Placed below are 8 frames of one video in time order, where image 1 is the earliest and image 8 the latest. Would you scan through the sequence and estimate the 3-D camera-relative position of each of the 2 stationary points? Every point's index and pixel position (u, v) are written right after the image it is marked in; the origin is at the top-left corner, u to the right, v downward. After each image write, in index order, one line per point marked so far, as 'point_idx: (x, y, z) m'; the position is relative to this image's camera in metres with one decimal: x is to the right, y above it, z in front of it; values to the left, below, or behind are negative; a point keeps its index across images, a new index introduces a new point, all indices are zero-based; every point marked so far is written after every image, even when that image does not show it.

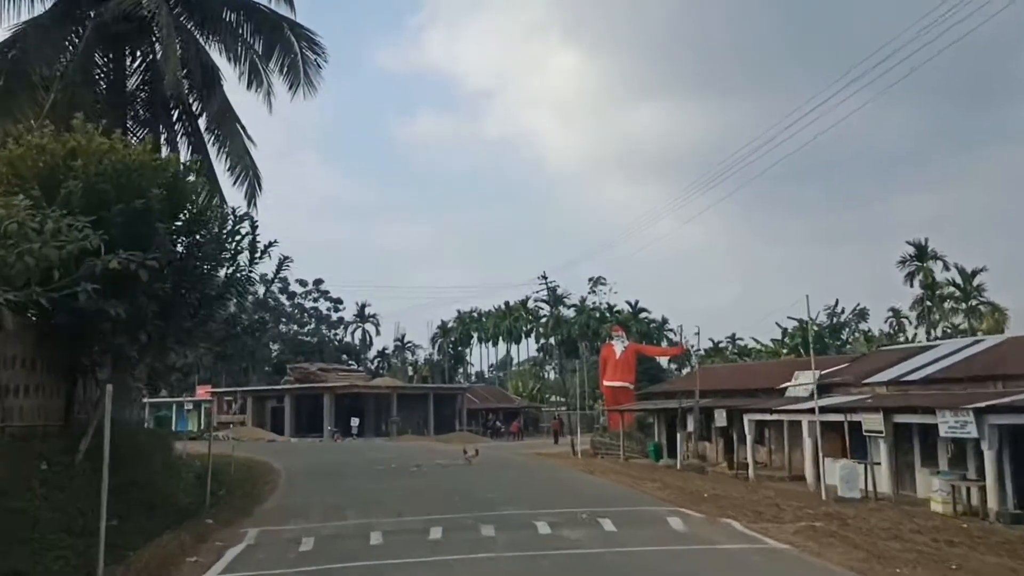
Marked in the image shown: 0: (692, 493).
0: (+3.3, -3.7, +16.6) m
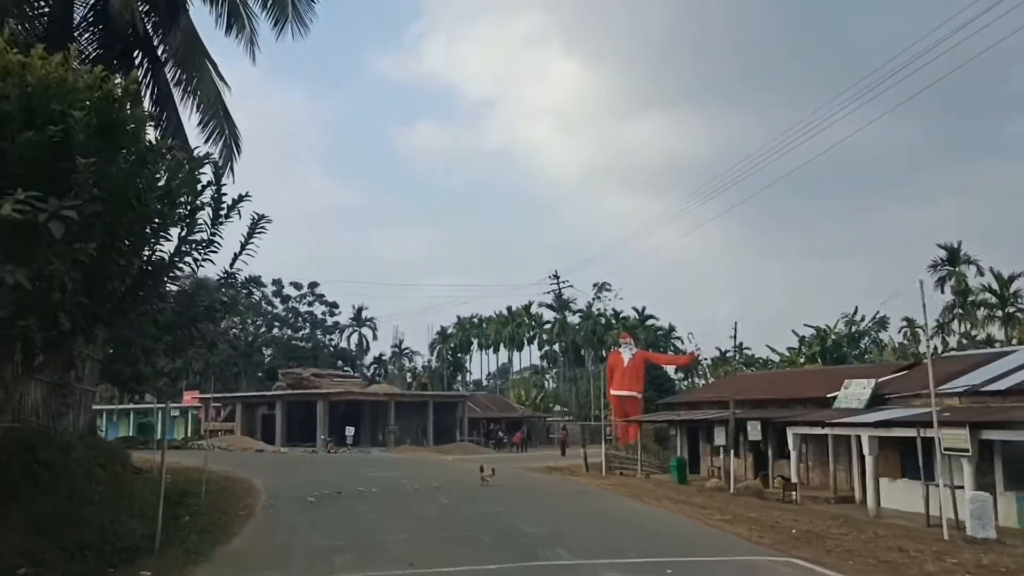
0: (+3.8, -3.4, +13.2) m
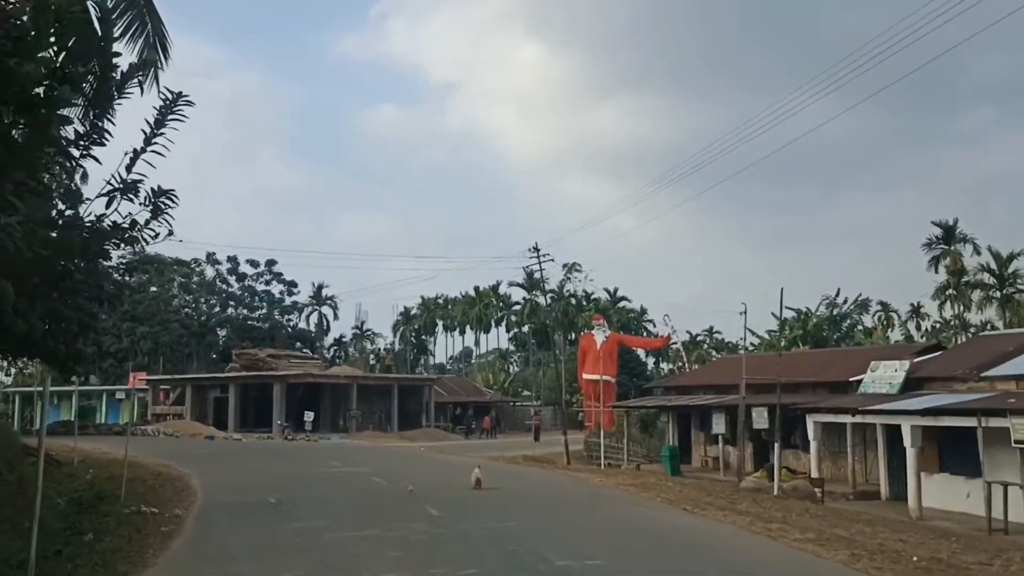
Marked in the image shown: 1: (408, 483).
0: (+4.0, -2.8, +9.8) m
1: (-1.6, -3.3, +15.3) m
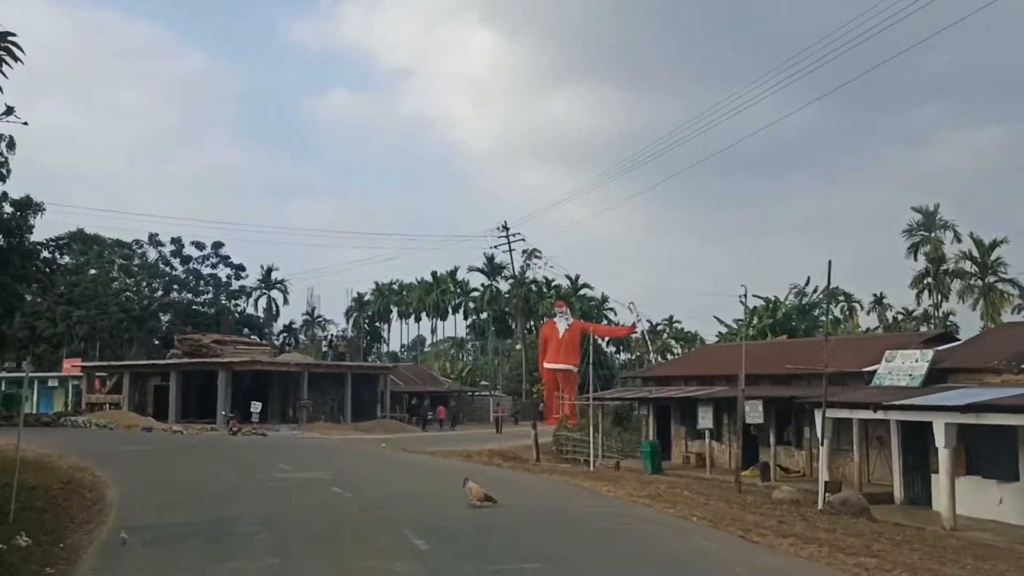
0: (+4.2, -2.5, +7.2) m
1: (-1.7, -2.9, +12.4) m
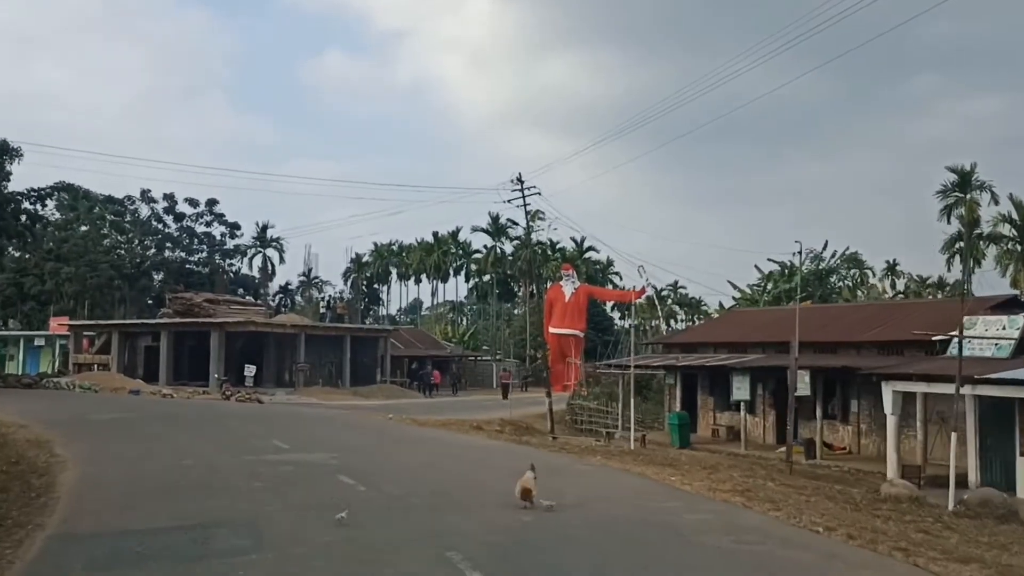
0: (+4.8, -2.1, +4.6) m
1: (-1.1, -2.2, +9.8) m
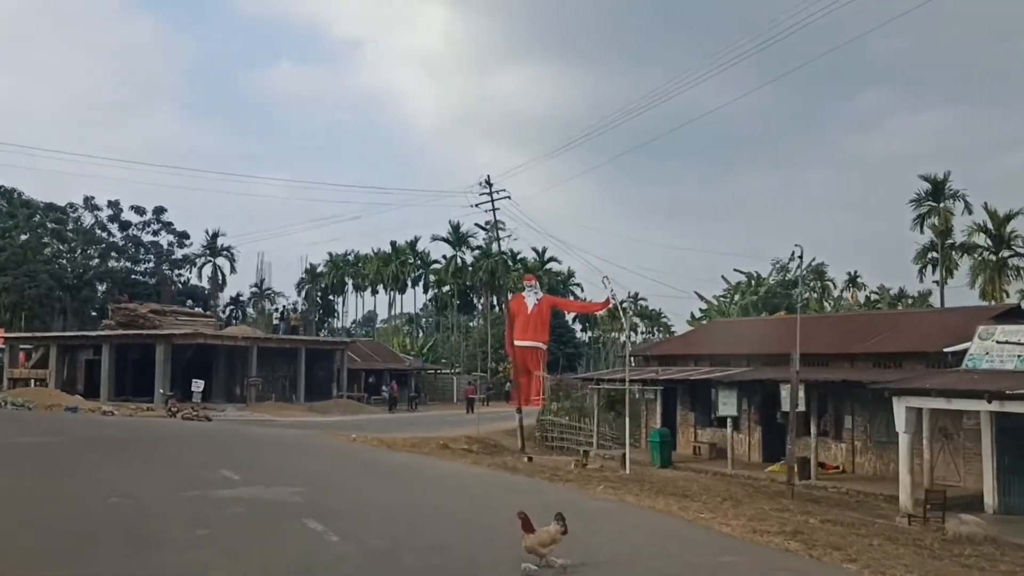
0: (+5.1, -2.0, +2.9) m
1: (-1.0, -2.2, +7.8) m
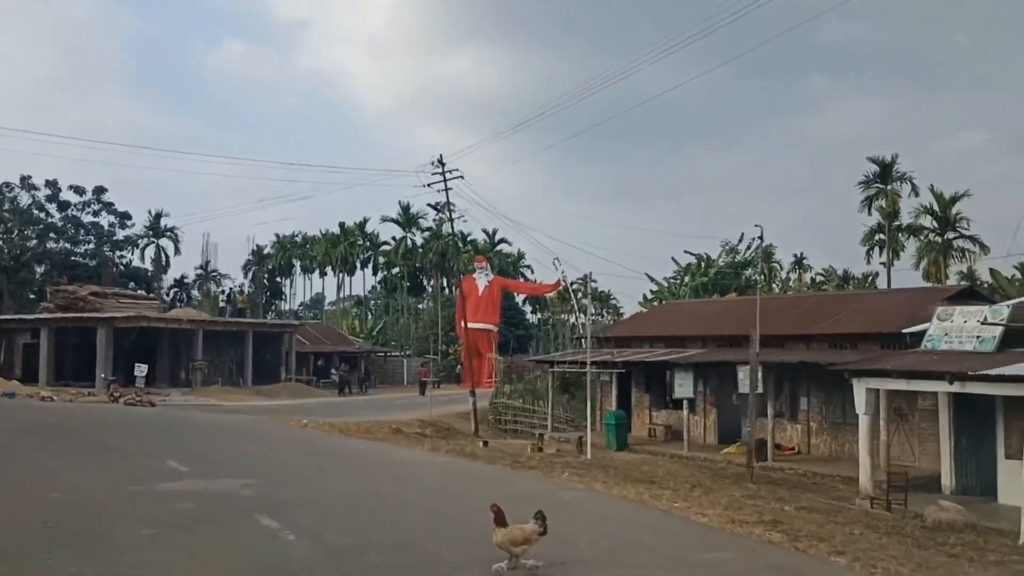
0: (+5.2, -2.0, +2.7) m
1: (-1.2, -2.1, +7.3) m
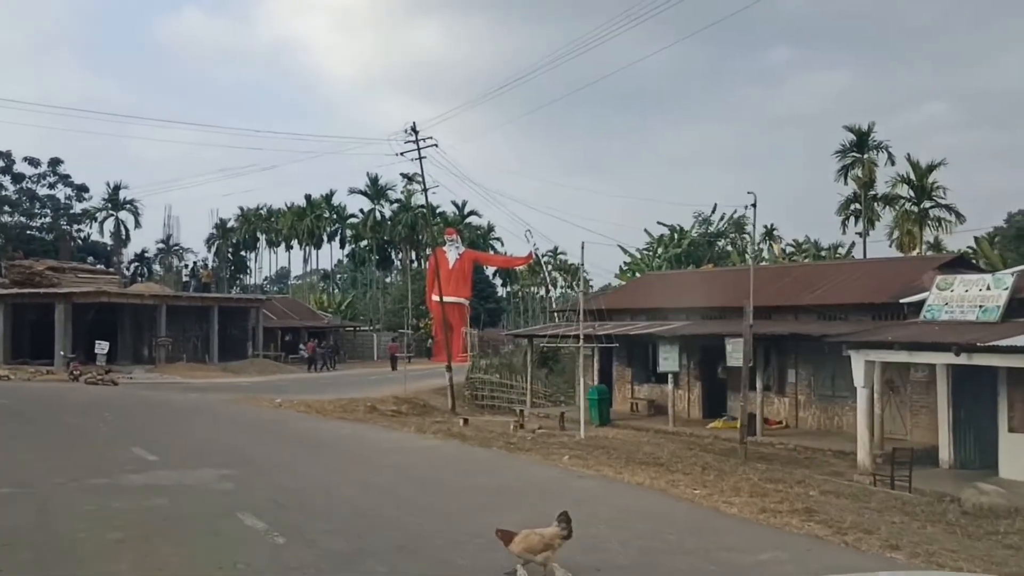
0: (+5.5, -1.9, +2.1) m
1: (-1.1, -1.8, +6.4) m
